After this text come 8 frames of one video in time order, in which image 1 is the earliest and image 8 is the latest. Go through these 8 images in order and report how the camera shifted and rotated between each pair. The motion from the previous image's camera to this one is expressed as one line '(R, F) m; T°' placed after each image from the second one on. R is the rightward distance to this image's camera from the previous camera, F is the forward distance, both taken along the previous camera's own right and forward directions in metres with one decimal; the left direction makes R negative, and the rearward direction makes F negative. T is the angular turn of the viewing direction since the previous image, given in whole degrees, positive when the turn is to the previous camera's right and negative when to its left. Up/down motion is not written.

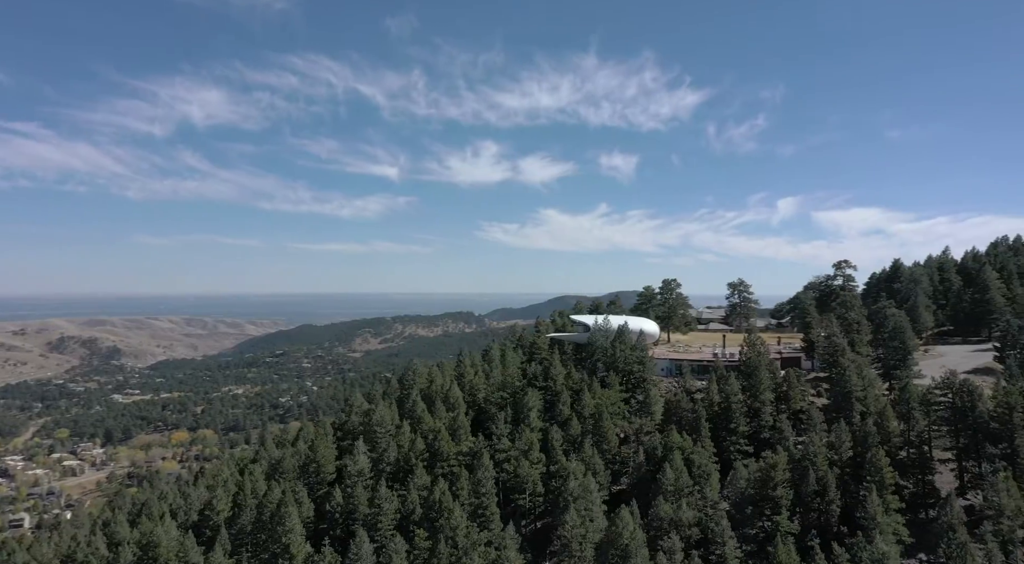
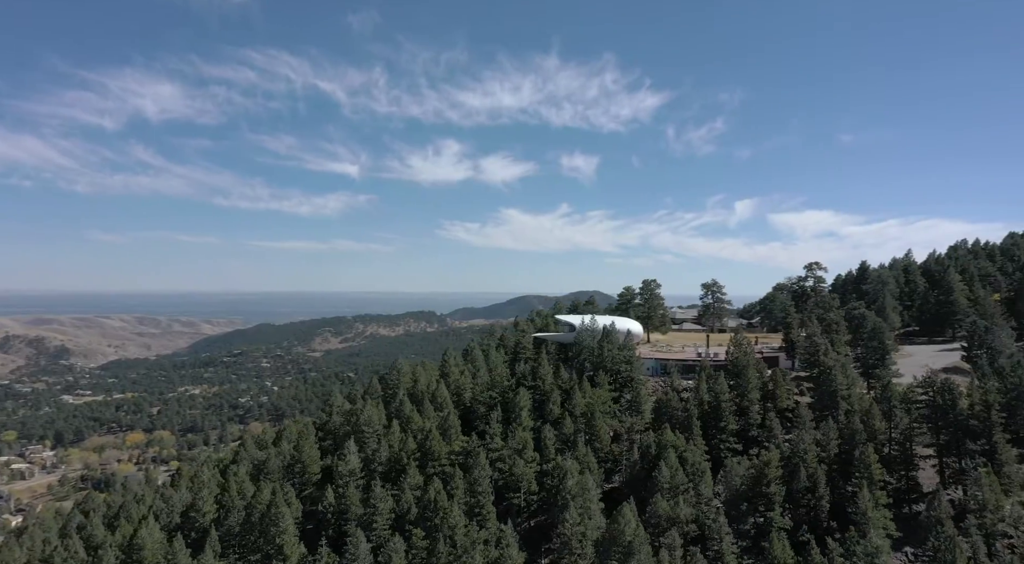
(-1.9, -0.1) m; +3°
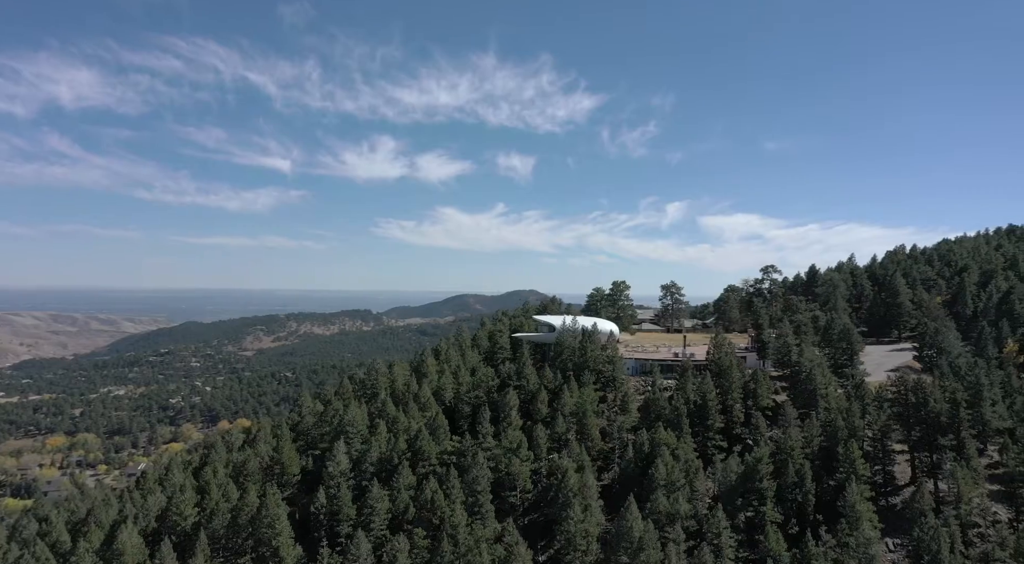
(-3.6, -0.3) m; +4°
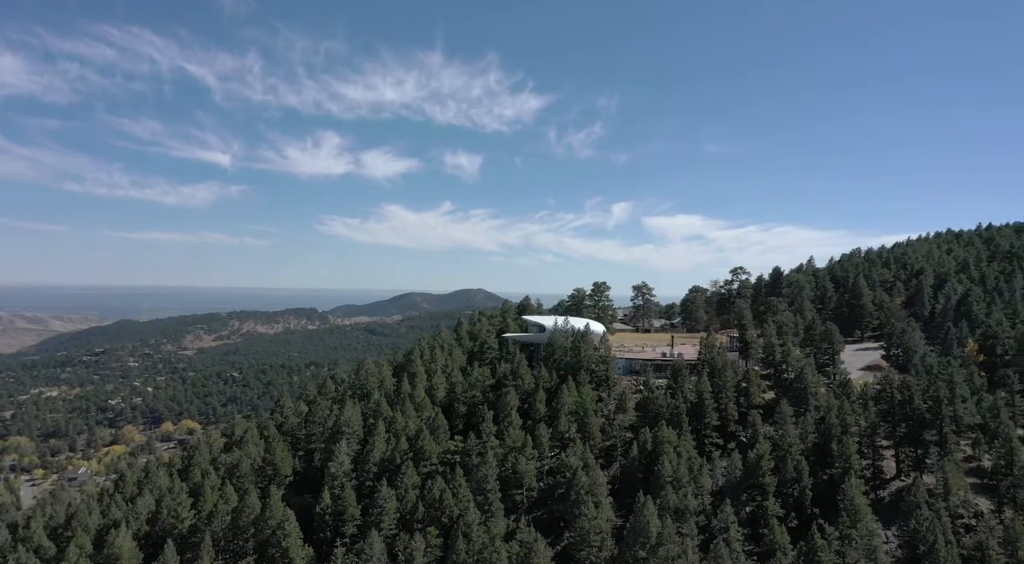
(-3.6, -0.5) m; +3°
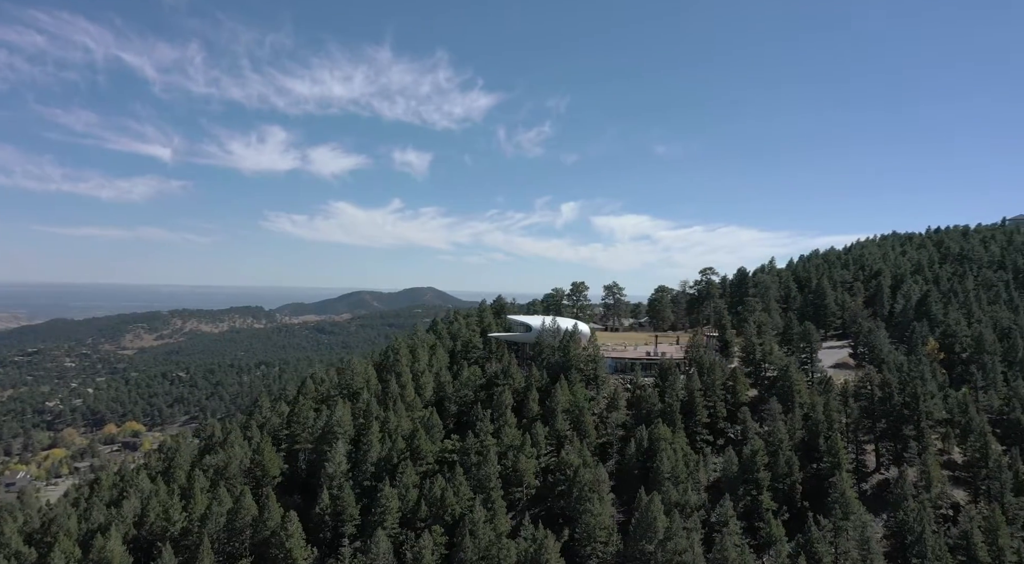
(-3.0, -0.5) m; +3°
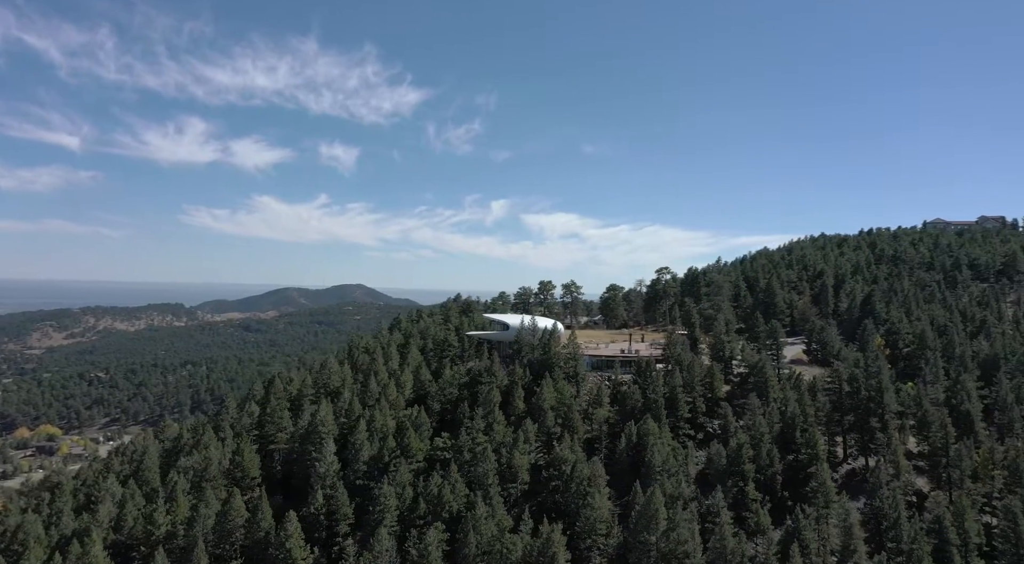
(-3.9, -0.7) m; +5°
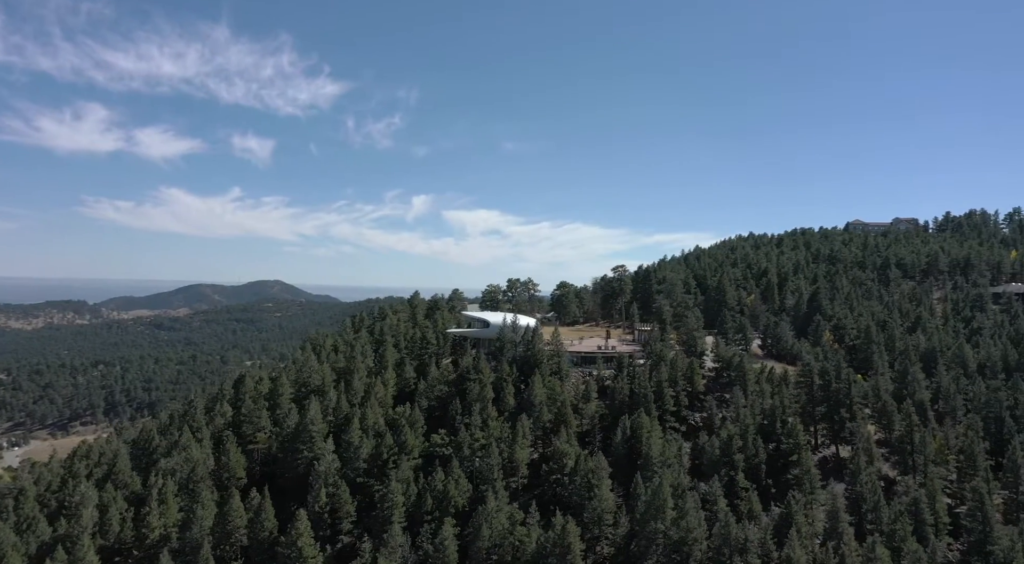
(-4.8, -1.0) m; +5°
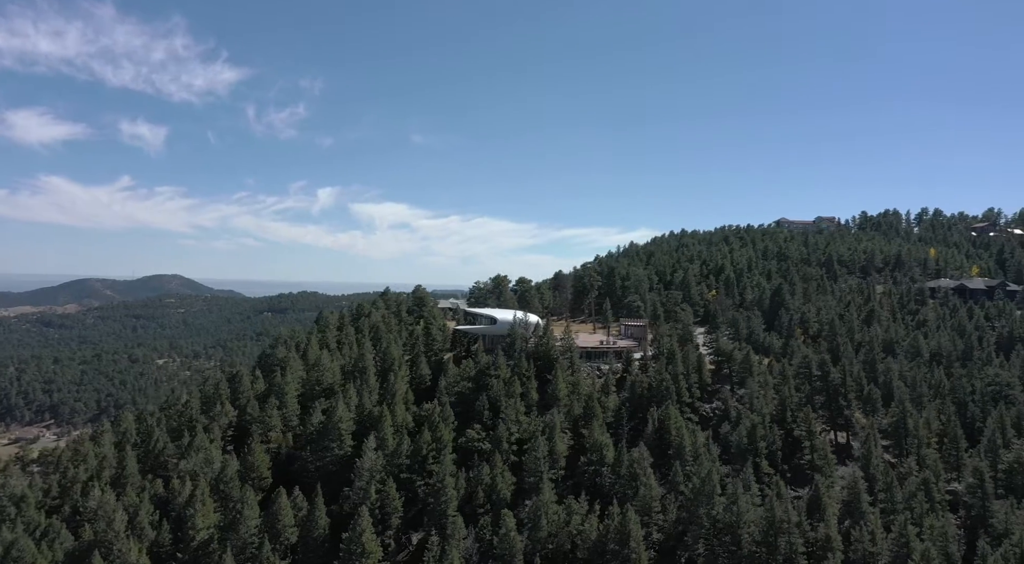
(-8.2, -1.6) m; +5°
